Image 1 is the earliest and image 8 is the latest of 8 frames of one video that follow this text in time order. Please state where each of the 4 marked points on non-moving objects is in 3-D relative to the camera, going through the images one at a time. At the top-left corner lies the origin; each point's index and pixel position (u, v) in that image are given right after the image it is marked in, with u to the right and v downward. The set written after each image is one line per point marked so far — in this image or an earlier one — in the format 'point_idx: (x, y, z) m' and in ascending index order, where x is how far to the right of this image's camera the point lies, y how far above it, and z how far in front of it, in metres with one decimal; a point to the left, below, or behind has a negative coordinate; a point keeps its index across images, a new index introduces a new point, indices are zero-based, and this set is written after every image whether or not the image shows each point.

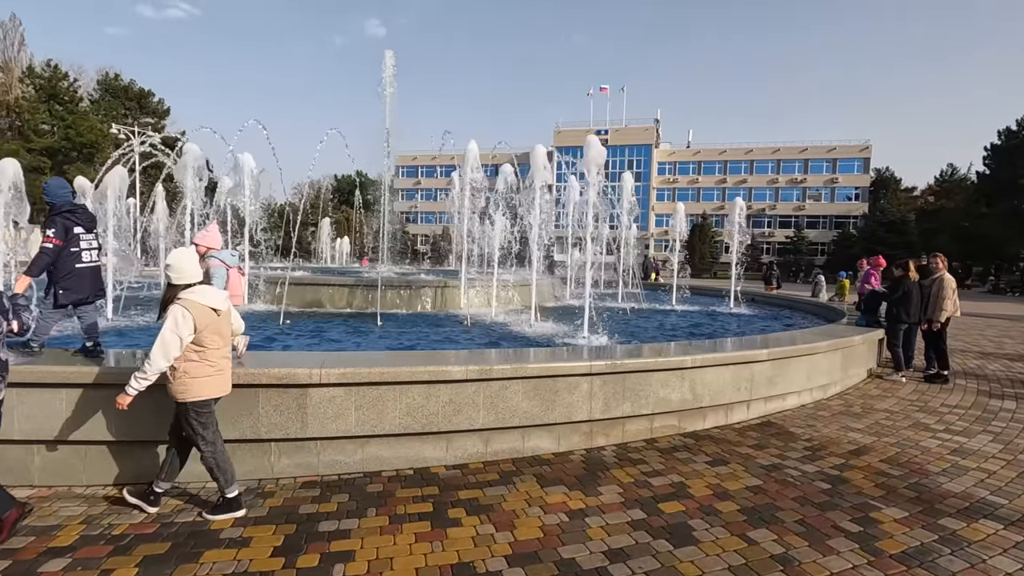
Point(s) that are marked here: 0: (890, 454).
0: (+3.2, -1.4, +4.6) m
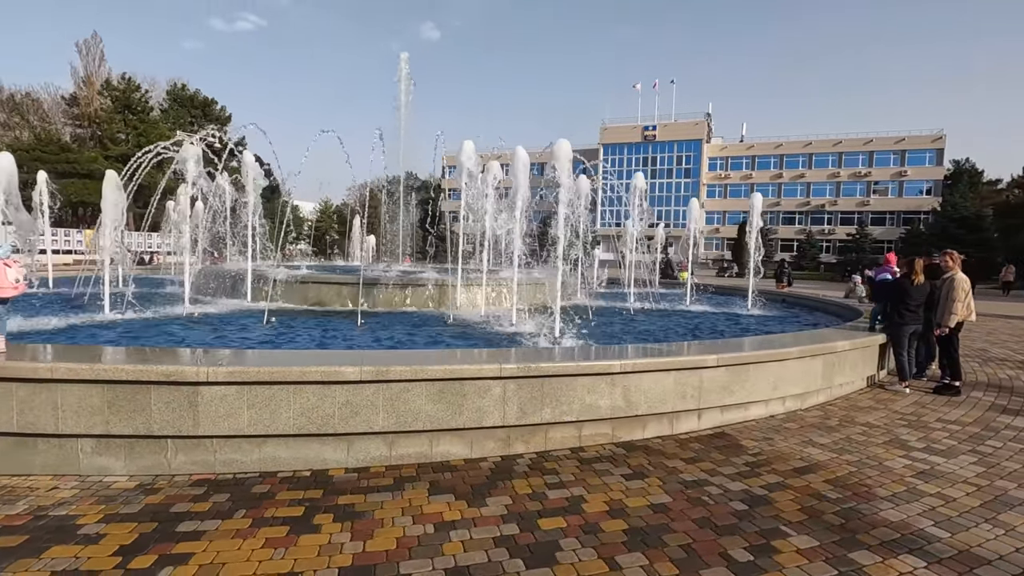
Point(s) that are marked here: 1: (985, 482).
0: (+2.5, -1.4, +4.1) m
1: (+3.6, -1.5, +4.1) m
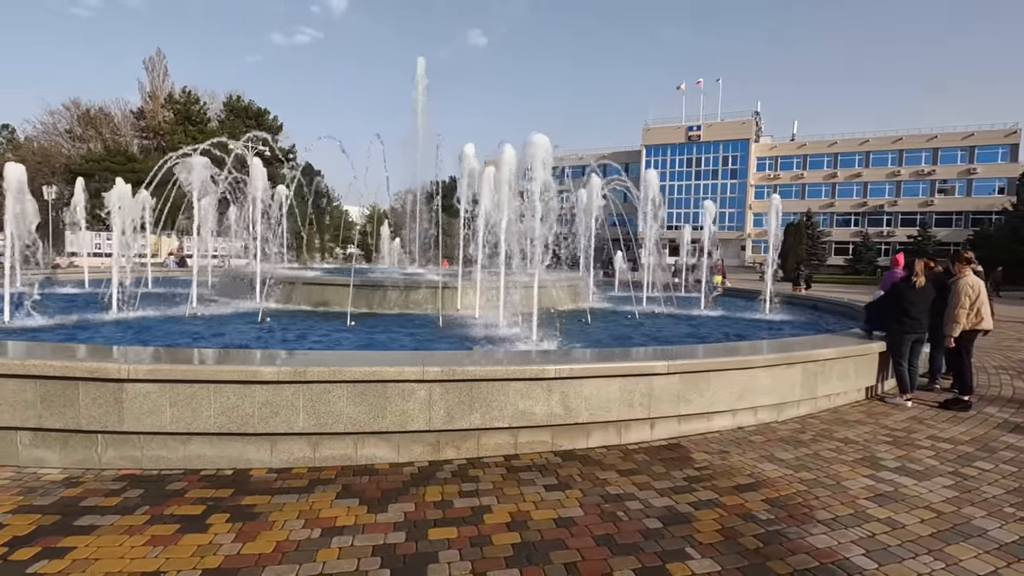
0: (+1.9, -1.5, +3.8) m
1: (+3.0, -1.5, +3.6) m
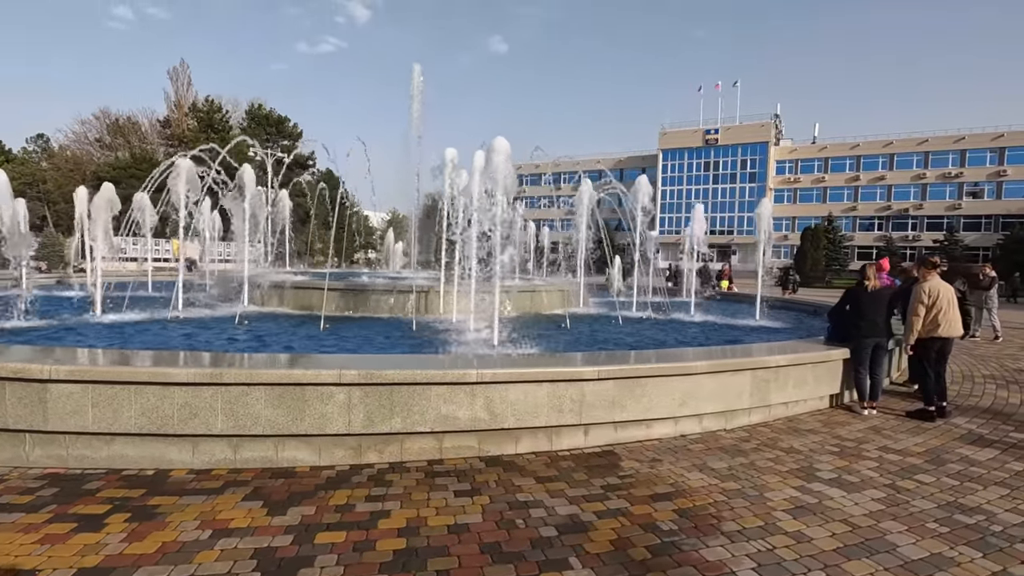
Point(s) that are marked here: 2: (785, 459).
0: (+1.3, -1.5, +3.7) m
1: (+2.3, -1.5, +3.5) m
2: (+2.3, -1.5, +4.6) m
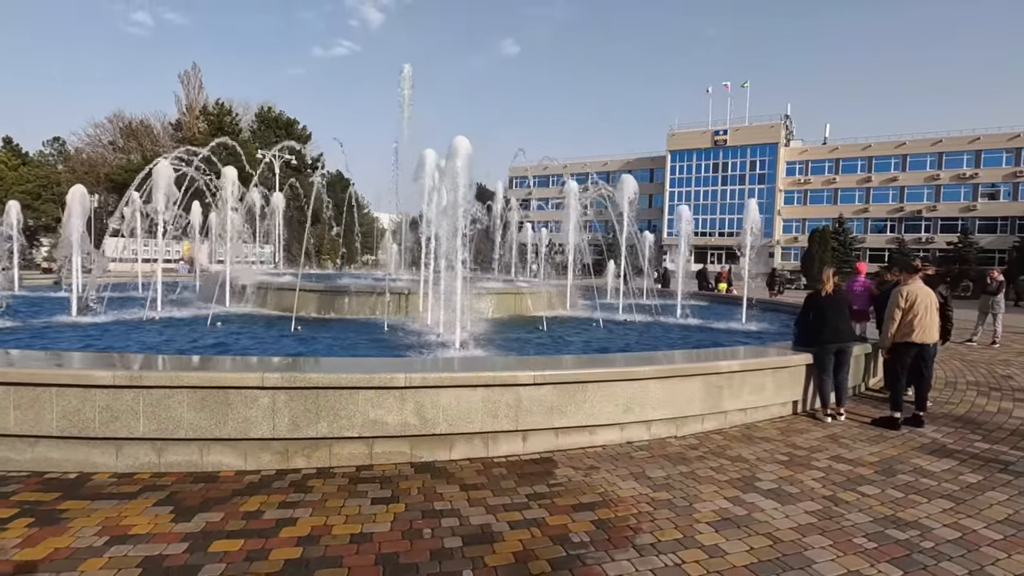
0: (+0.7, -1.5, +3.6) m
1: (+1.8, -1.5, +3.3) m
2: (+1.8, -1.5, +4.4) m
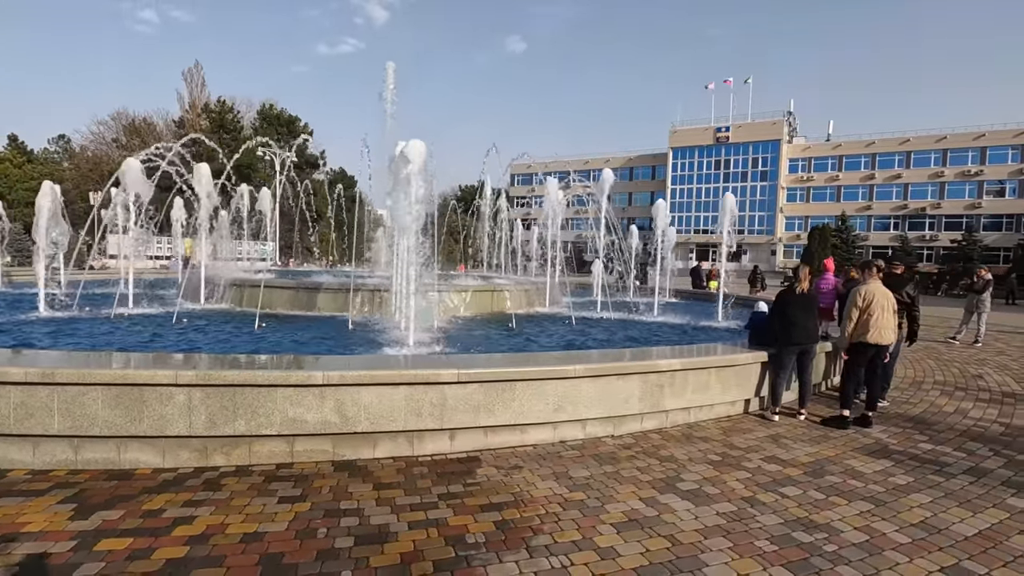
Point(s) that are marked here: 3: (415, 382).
0: (+0.1, -1.5, +3.5) m
1: (+1.1, -1.5, +3.3) m
2: (+1.2, -1.5, +4.4) m
3: (-0.8, -0.8, +4.3) m
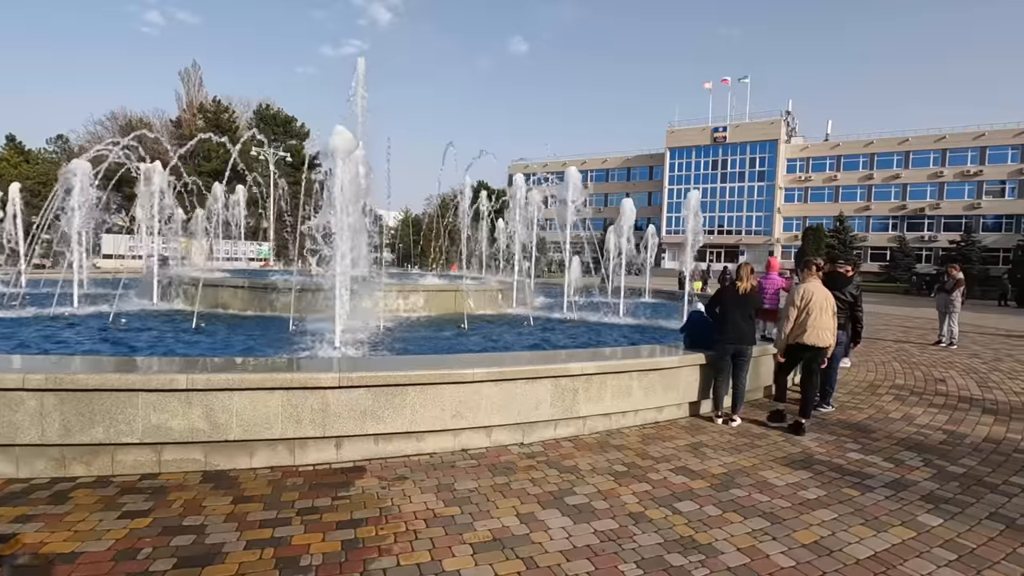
0: (-0.8, -1.5, +3.2) m
1: (+0.3, -1.5, +3.0) m
2: (+0.3, -1.4, +4.1) m
3: (-1.6, -0.7, +4.0) m
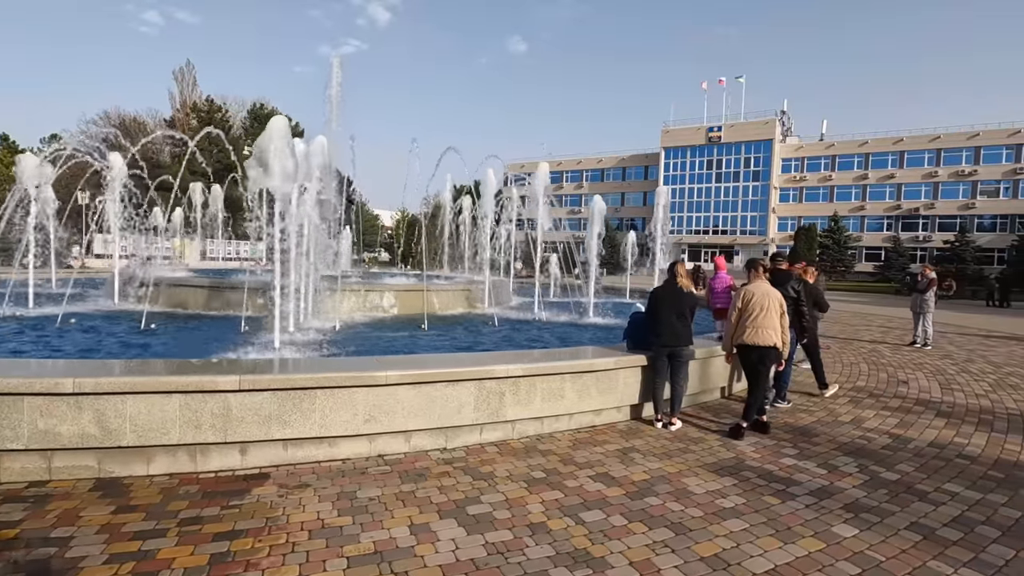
0: (-1.4, -1.5, +3.1) m
1: (-0.4, -1.5, +2.8) m
2: (-0.4, -1.4, +3.9) m
3: (-2.3, -0.7, +3.9) m
